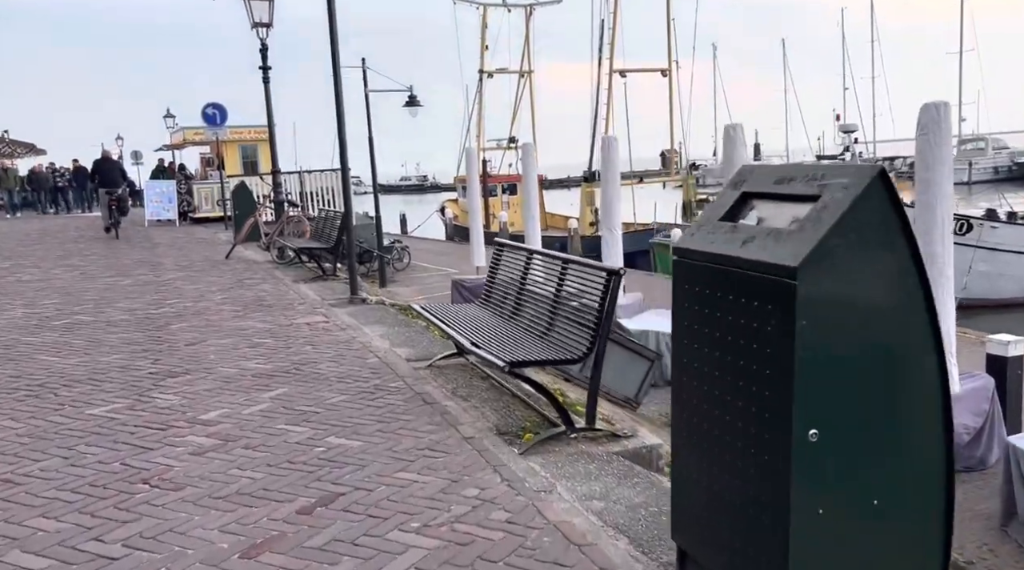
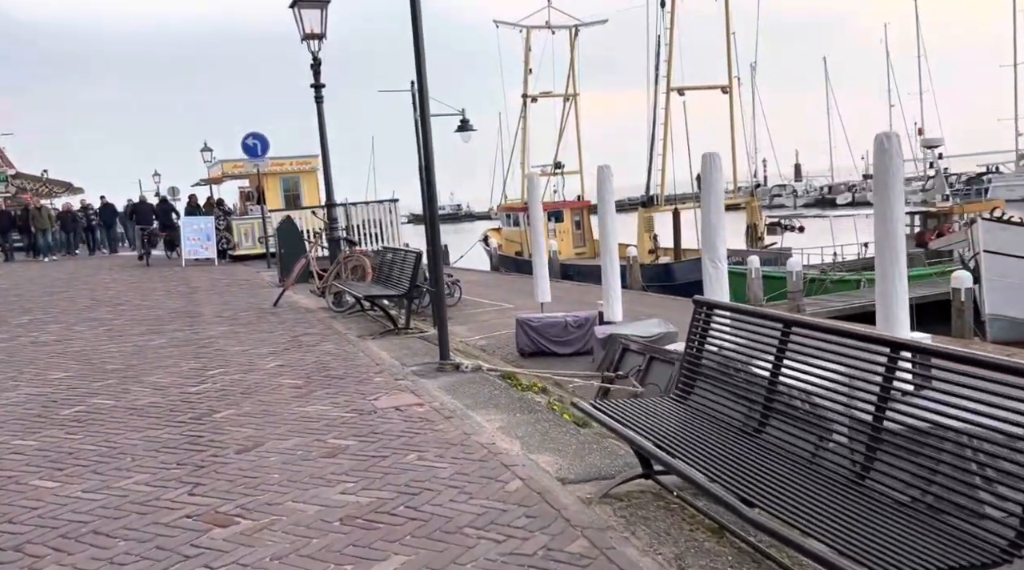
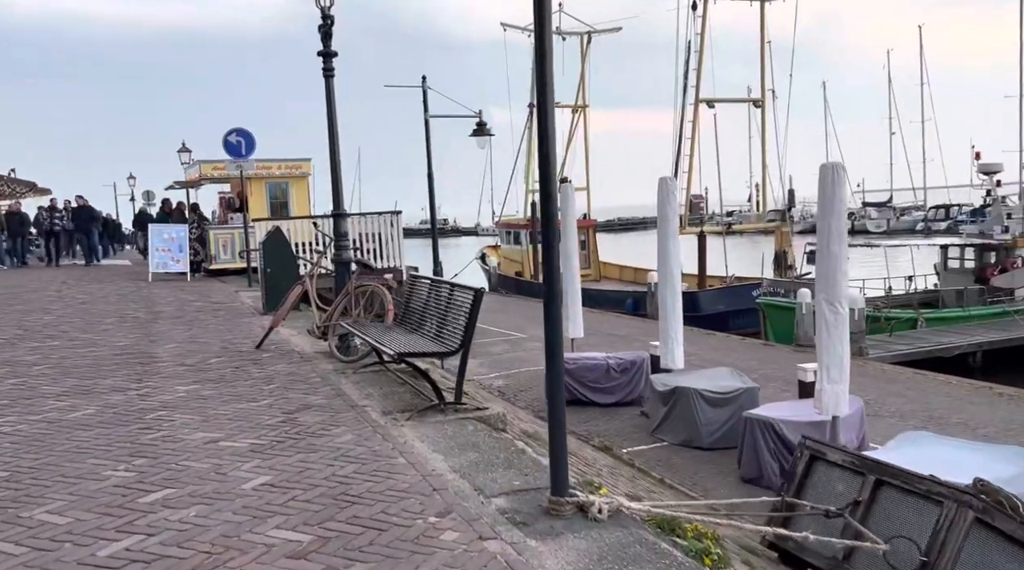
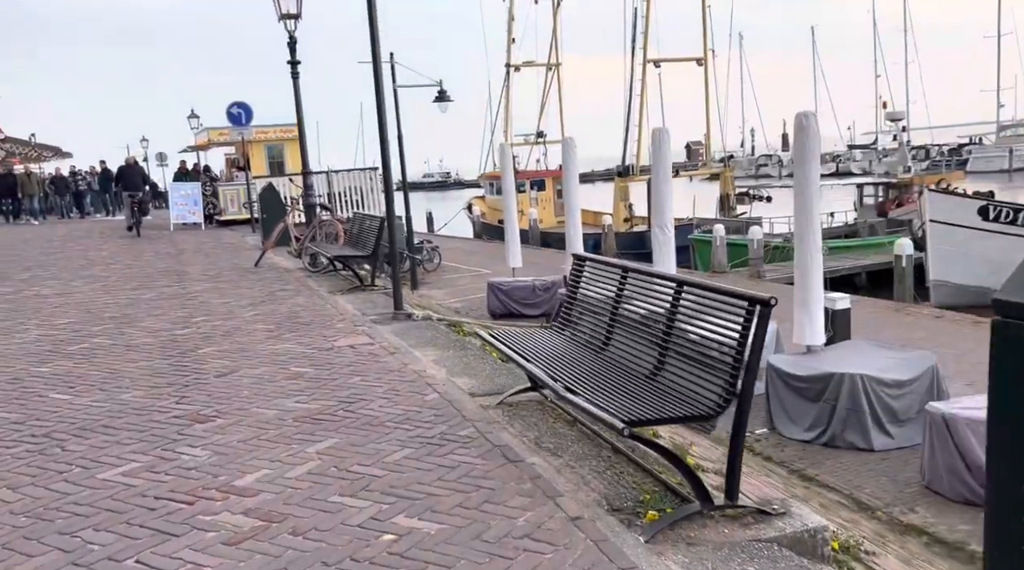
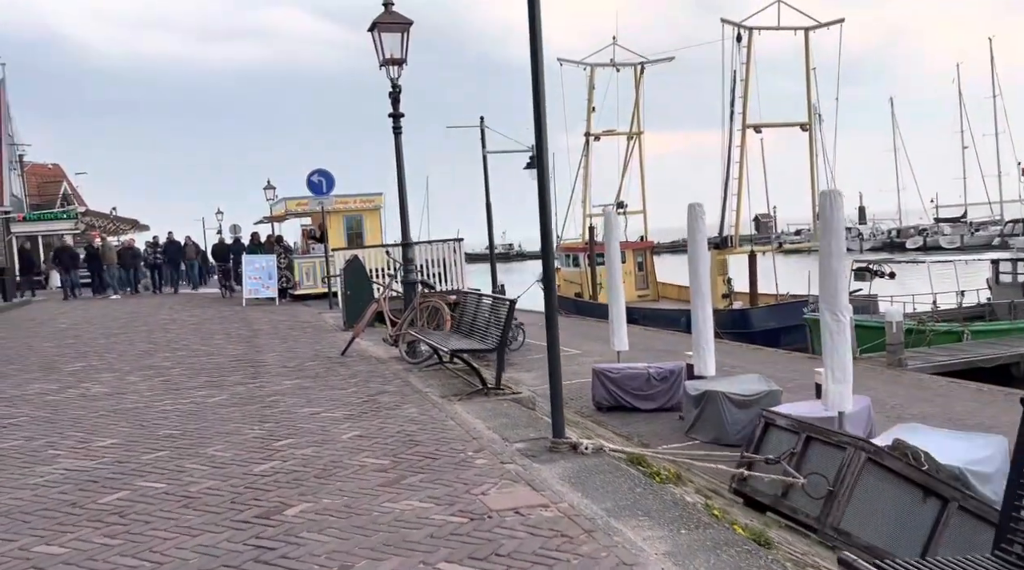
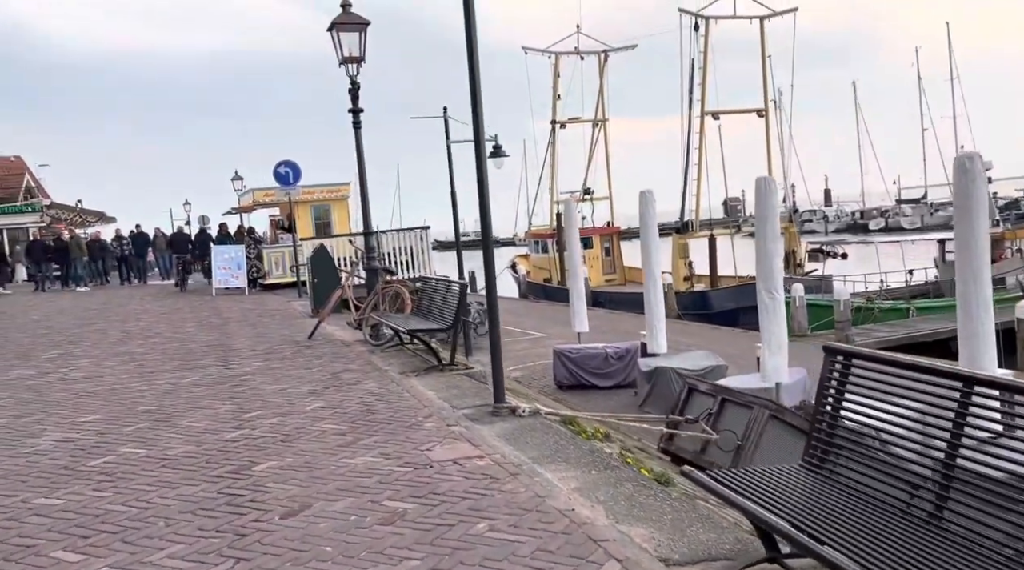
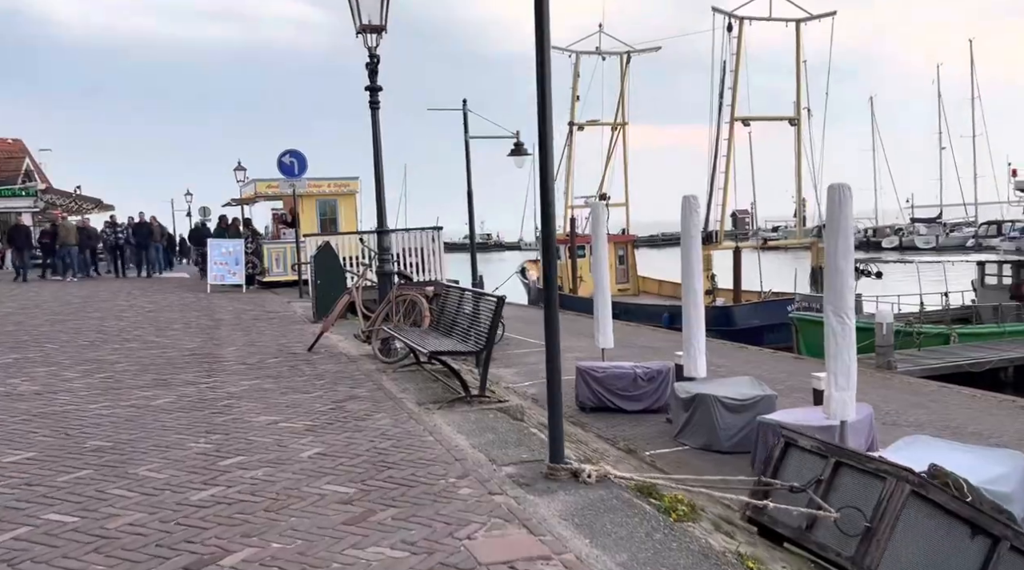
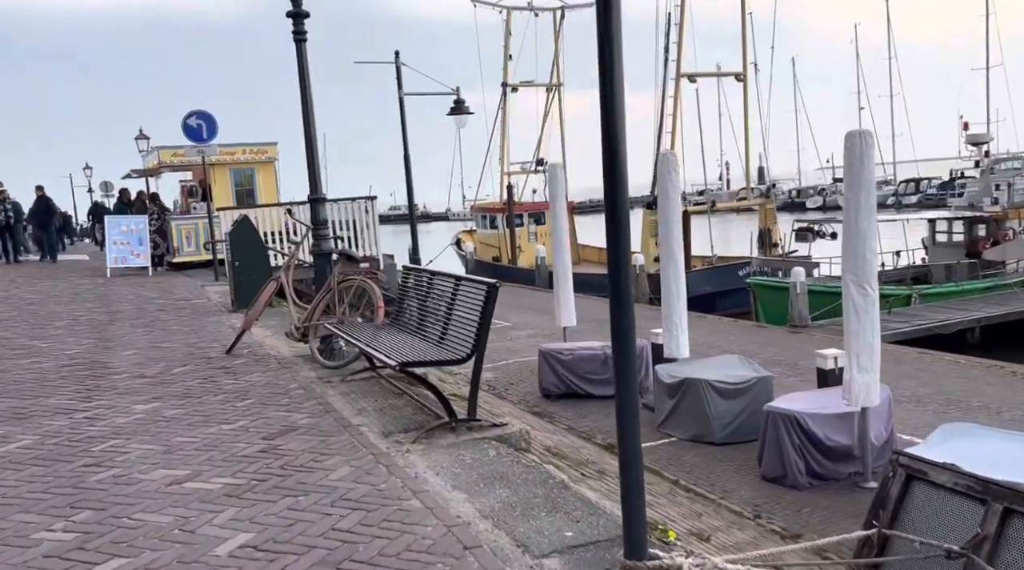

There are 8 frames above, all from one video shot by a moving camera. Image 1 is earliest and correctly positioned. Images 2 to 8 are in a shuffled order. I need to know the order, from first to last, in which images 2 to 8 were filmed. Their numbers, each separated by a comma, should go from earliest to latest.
4, 2, 6, 5, 7, 3, 8
